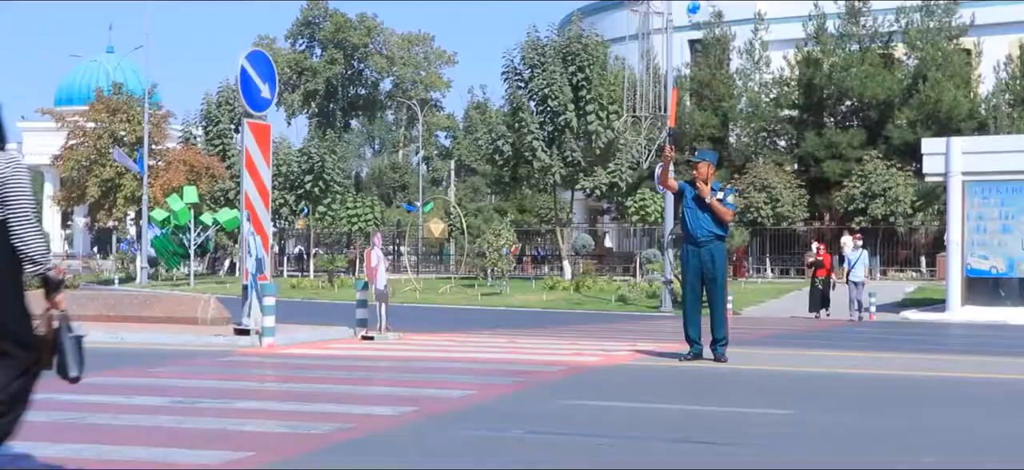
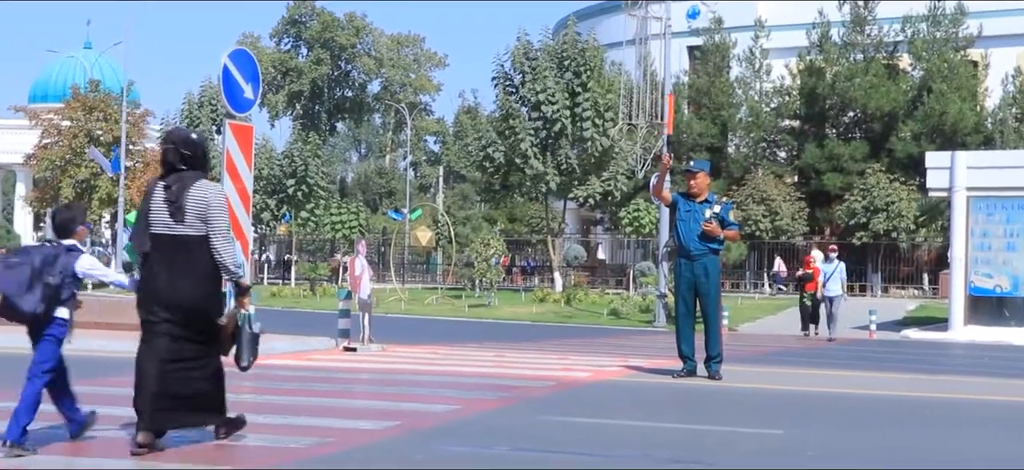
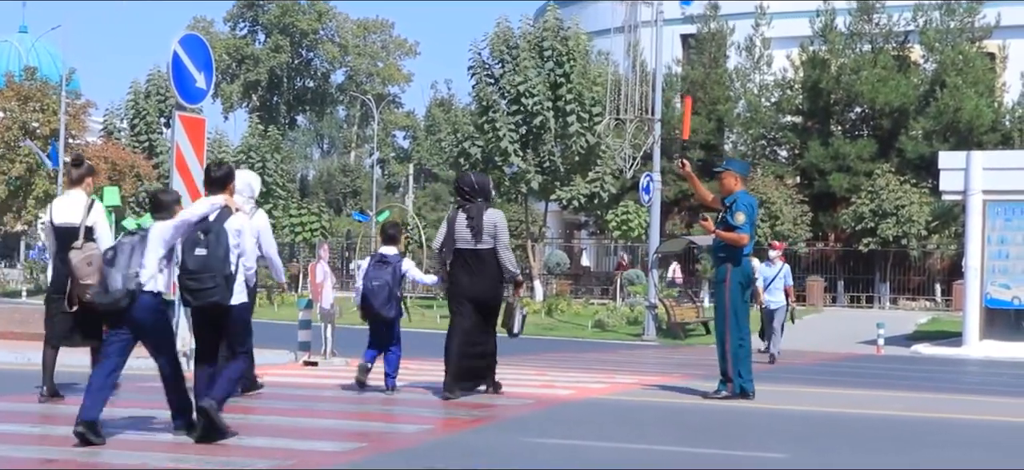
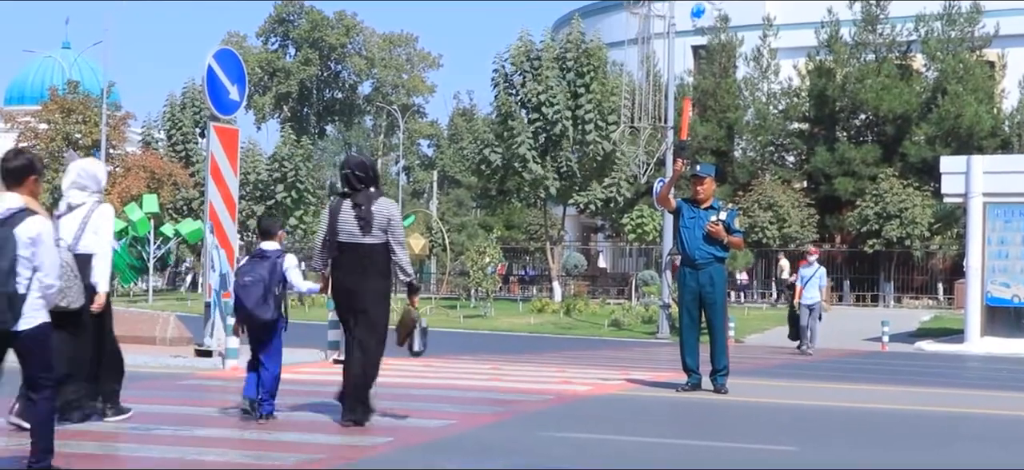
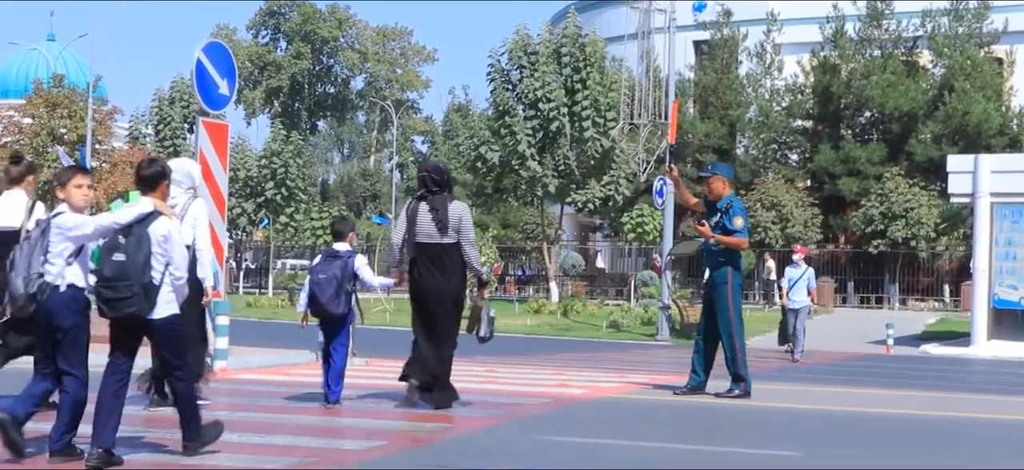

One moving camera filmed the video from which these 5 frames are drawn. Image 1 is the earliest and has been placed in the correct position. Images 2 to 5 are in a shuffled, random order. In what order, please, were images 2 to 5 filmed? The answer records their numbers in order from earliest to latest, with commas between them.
2, 4, 5, 3
